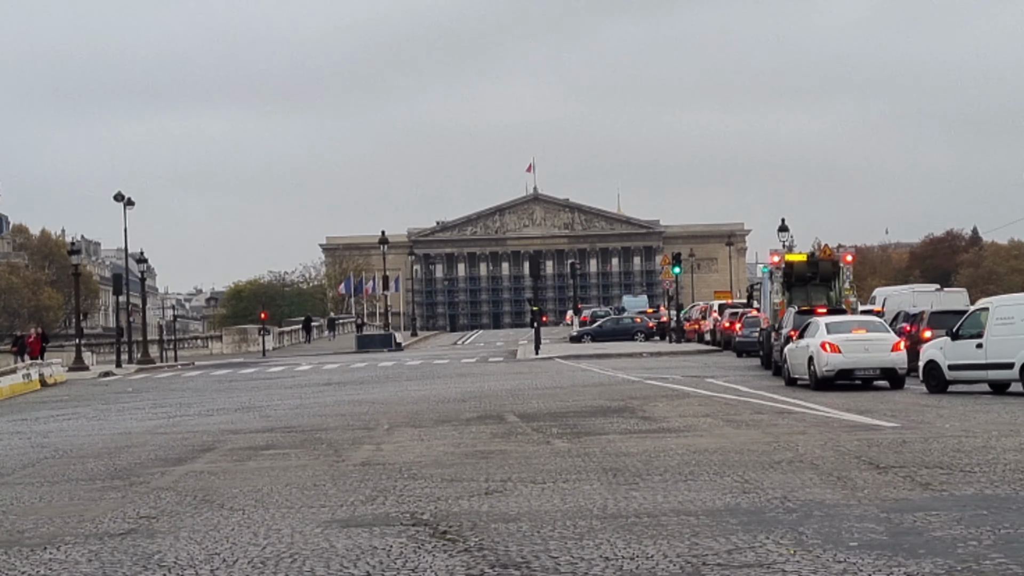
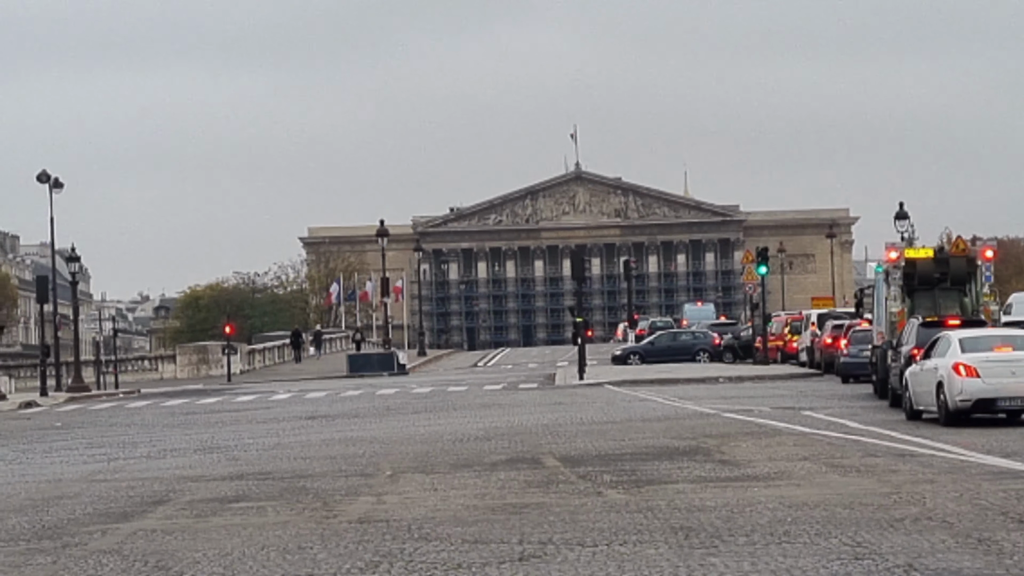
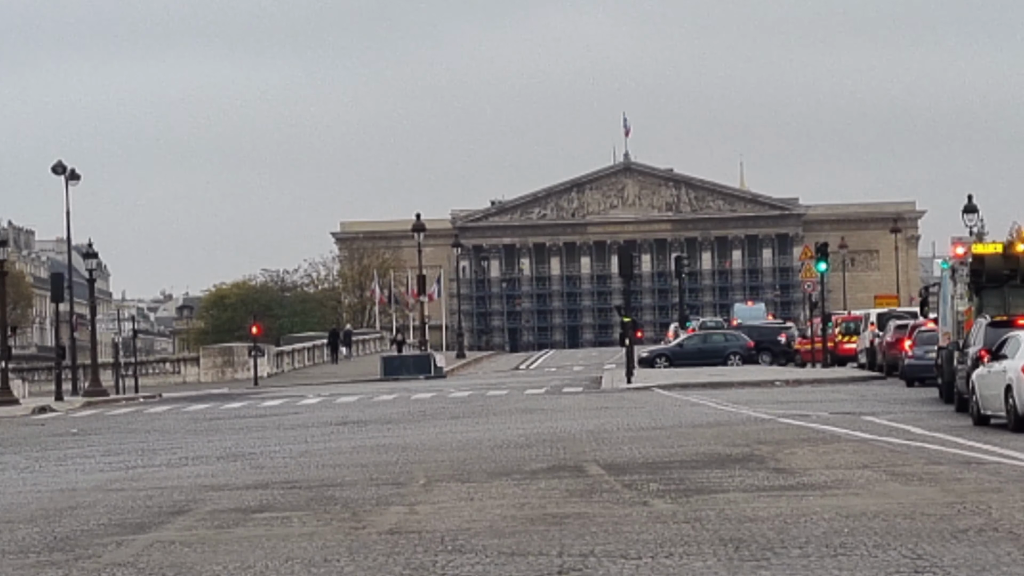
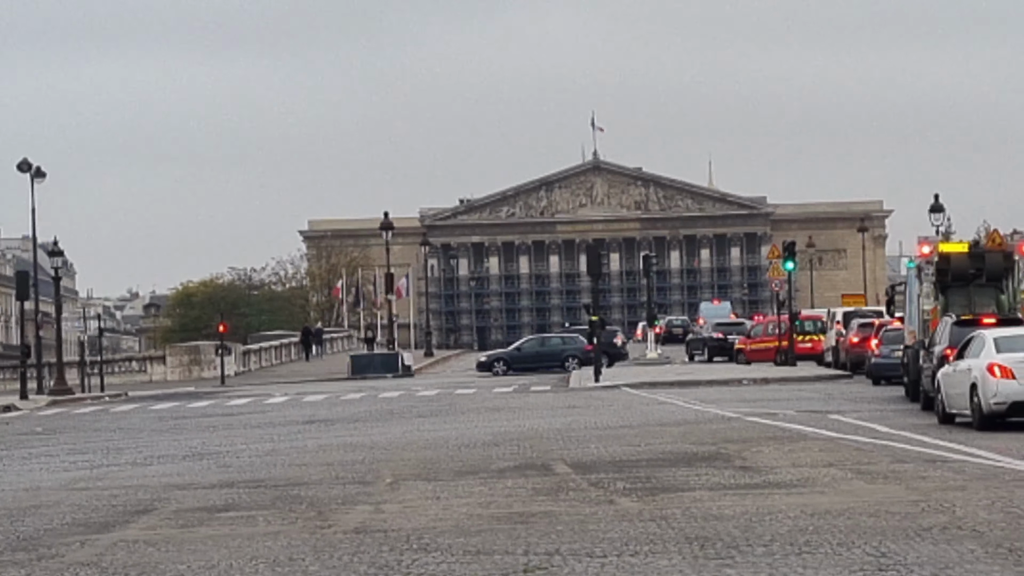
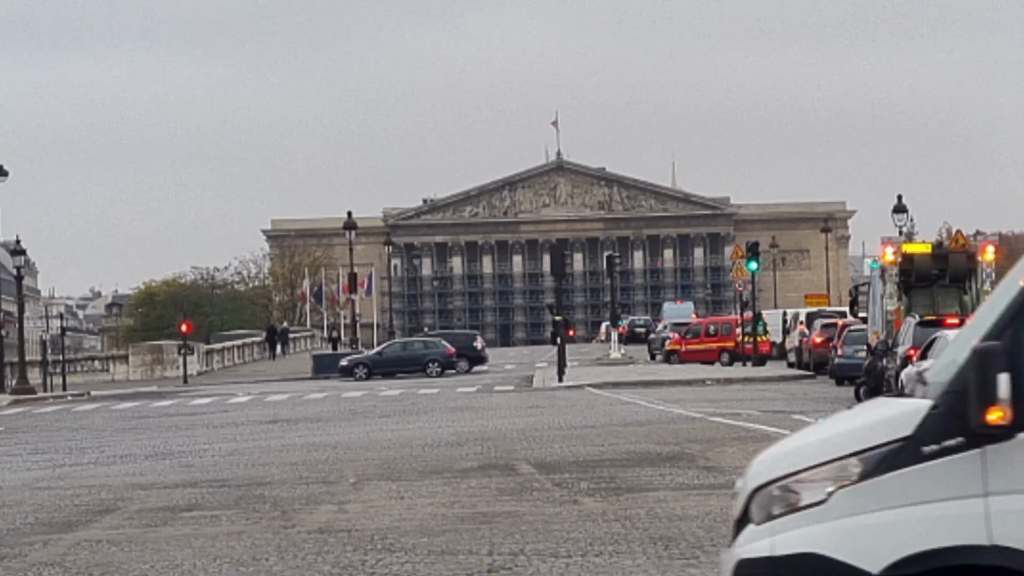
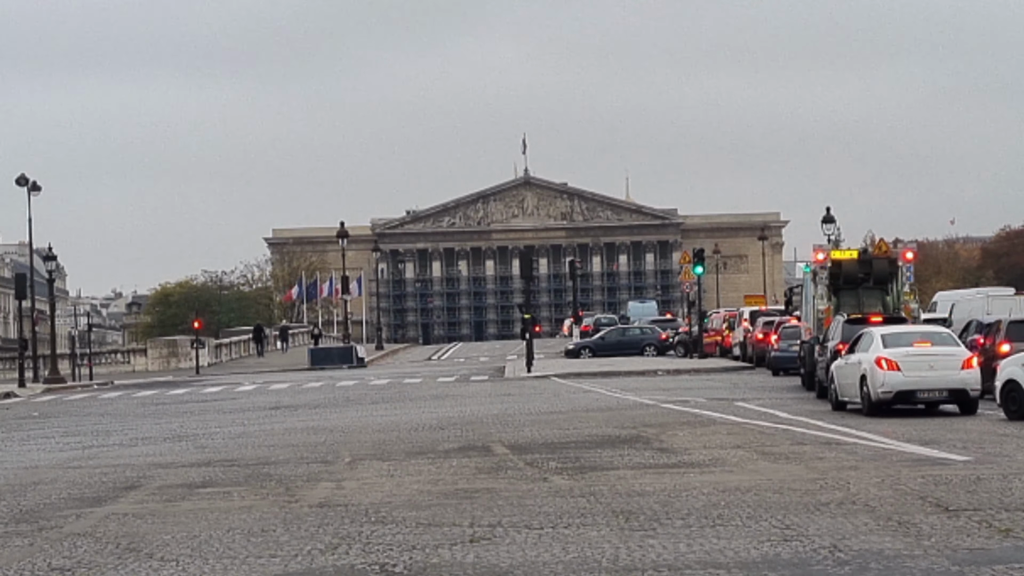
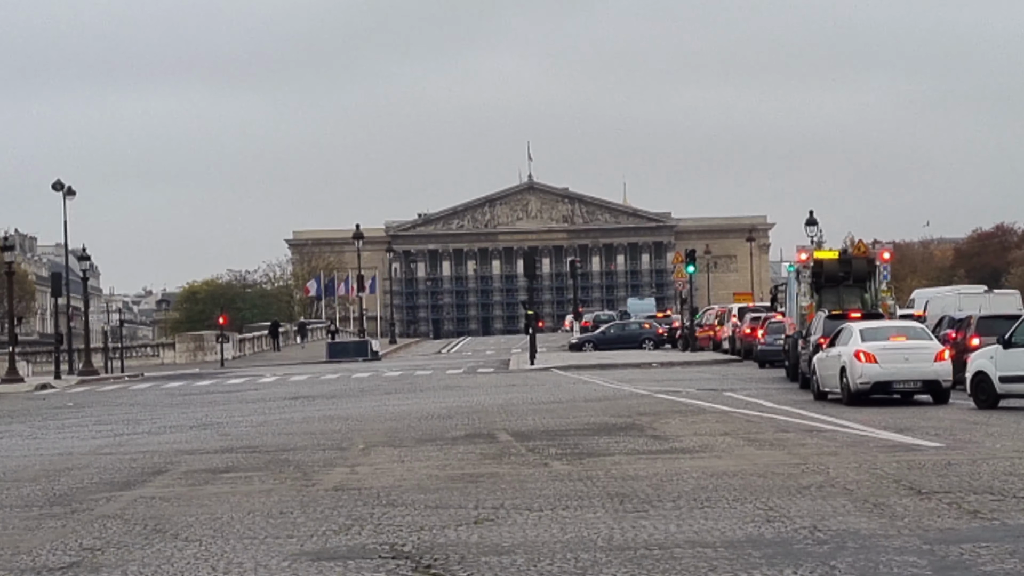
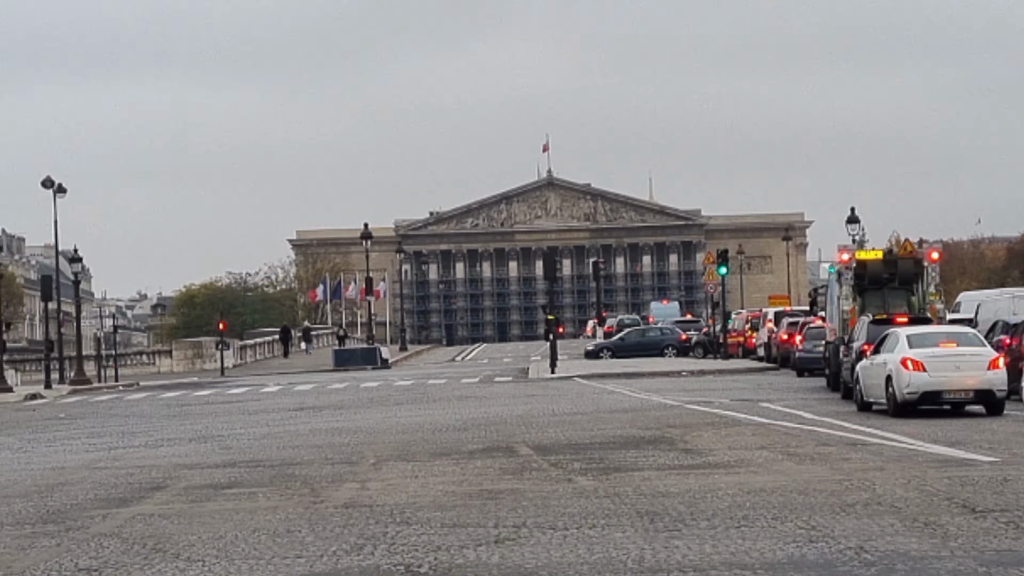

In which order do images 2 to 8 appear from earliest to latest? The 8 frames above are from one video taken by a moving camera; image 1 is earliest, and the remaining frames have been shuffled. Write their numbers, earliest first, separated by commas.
7, 6, 8, 2, 3, 4, 5
